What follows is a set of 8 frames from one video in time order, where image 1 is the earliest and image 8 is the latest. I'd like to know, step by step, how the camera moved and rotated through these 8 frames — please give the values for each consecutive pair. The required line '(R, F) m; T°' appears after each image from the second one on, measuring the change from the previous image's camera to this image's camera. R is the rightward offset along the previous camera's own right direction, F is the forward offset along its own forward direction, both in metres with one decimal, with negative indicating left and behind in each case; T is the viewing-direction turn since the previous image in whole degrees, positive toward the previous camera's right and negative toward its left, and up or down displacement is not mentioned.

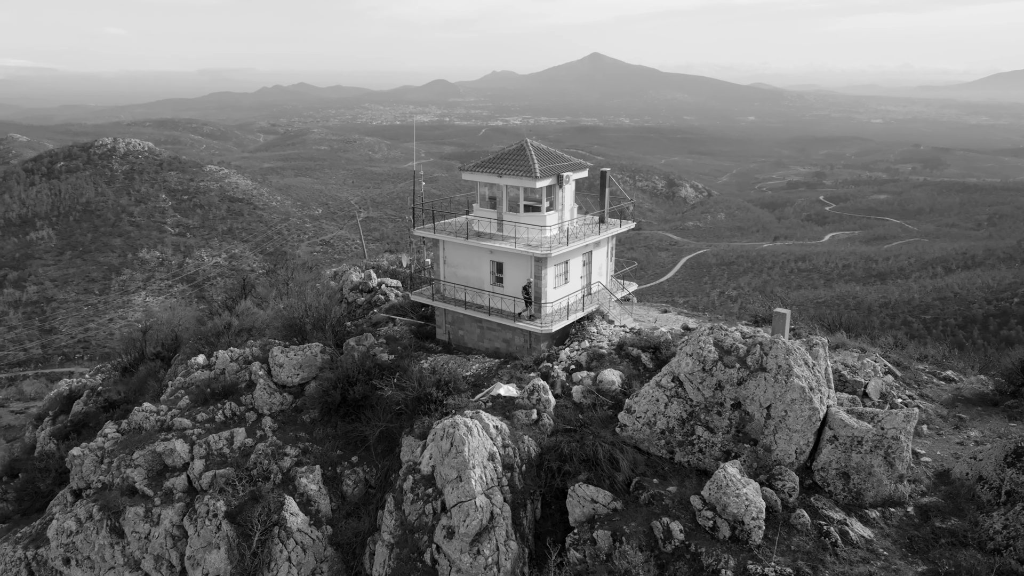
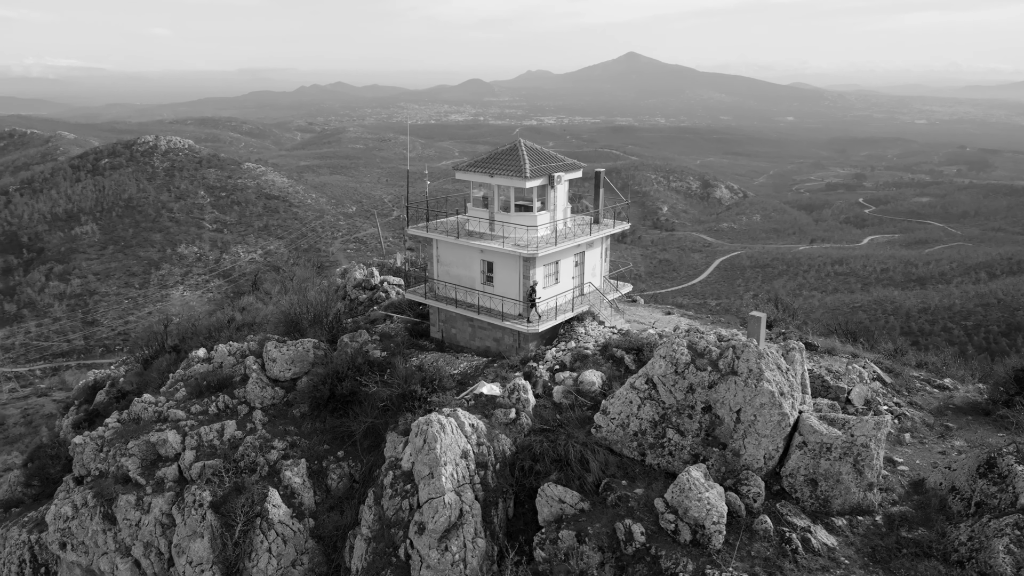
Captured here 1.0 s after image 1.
(+1.3, 0.0) m; -2°
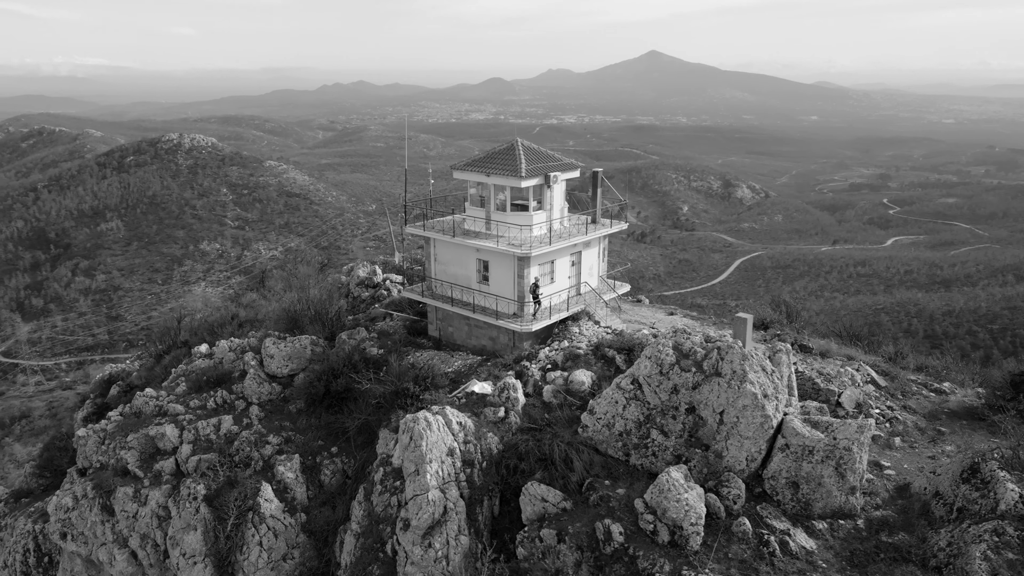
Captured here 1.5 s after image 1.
(+0.7, -0.1) m; -1°
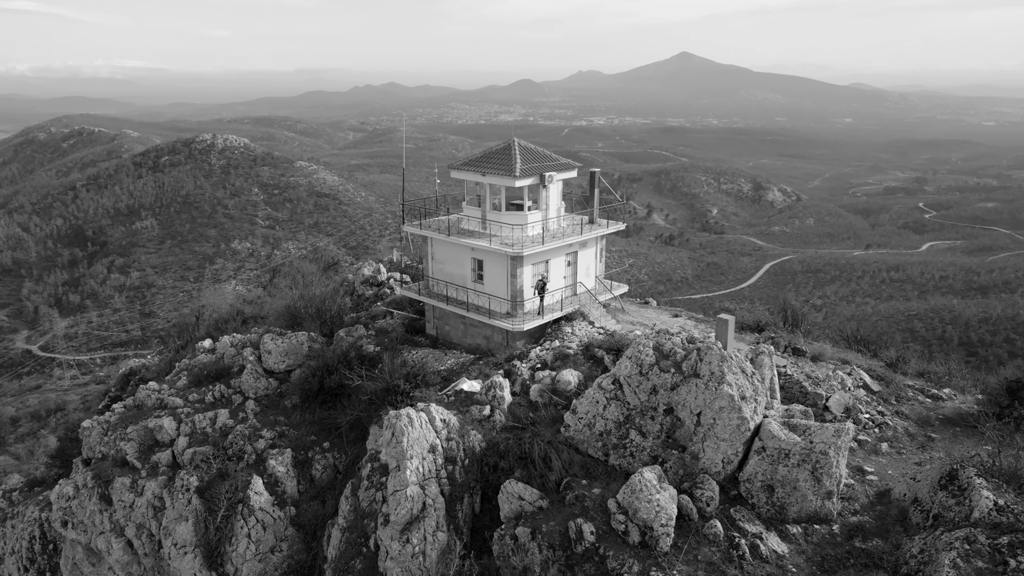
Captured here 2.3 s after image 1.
(+1.0, 0.0) m; -2°
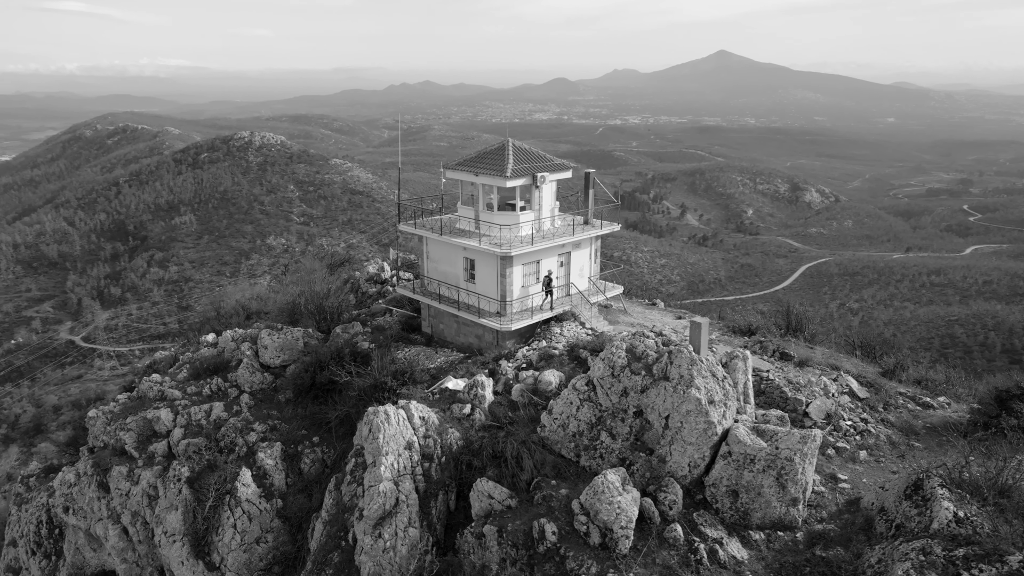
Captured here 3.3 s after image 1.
(+1.3, -0.1) m; -2°
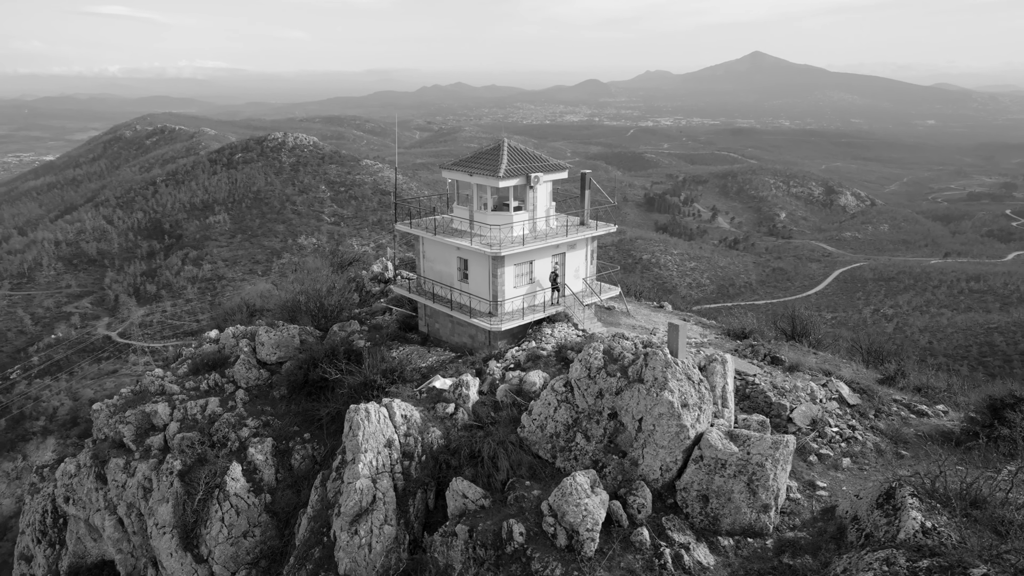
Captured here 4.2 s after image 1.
(+1.1, 0.0) m; -2°
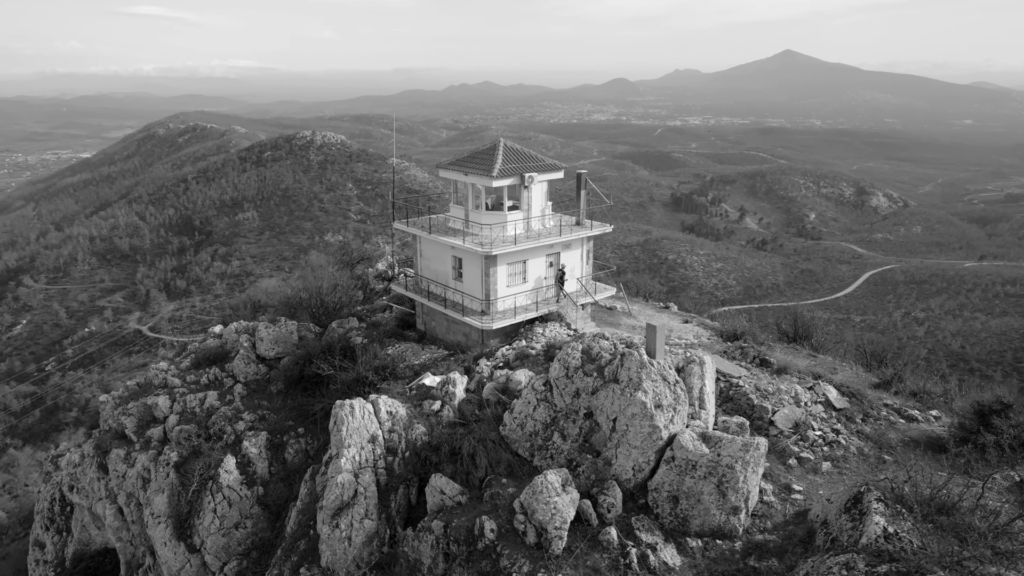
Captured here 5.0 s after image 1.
(+1.0, -0.1) m; -2°
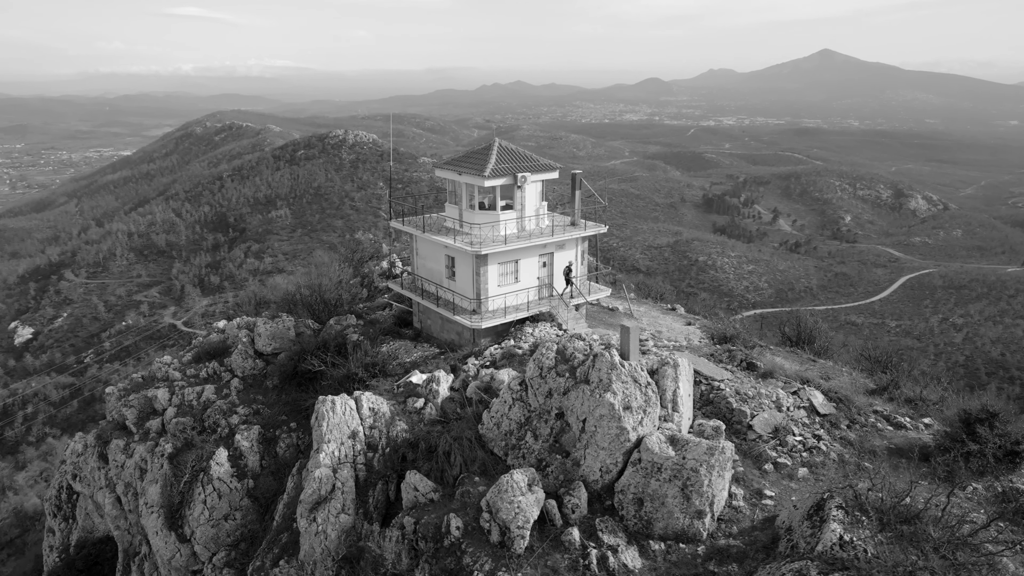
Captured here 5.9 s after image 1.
(+1.2, 0.0) m; -2°
